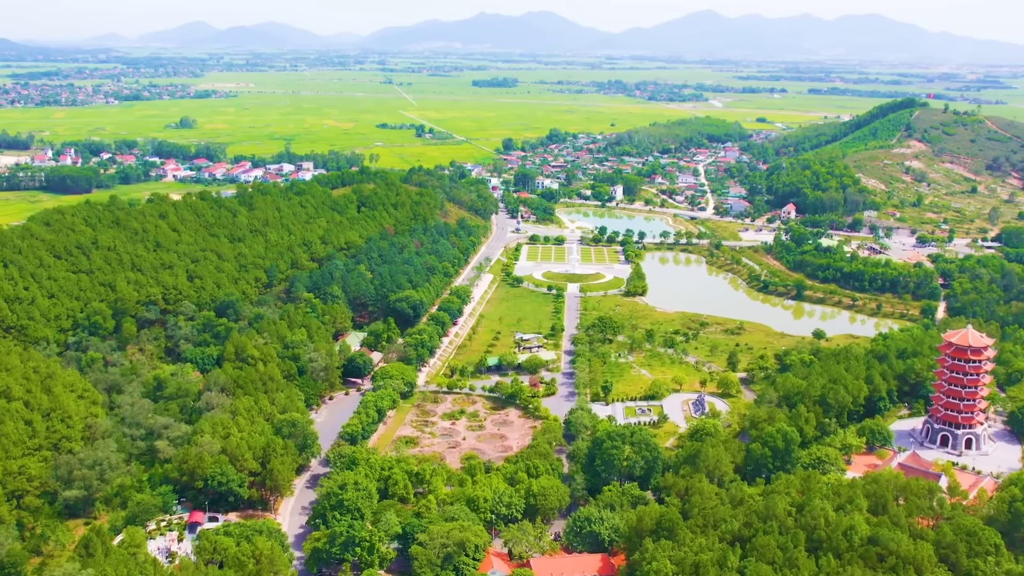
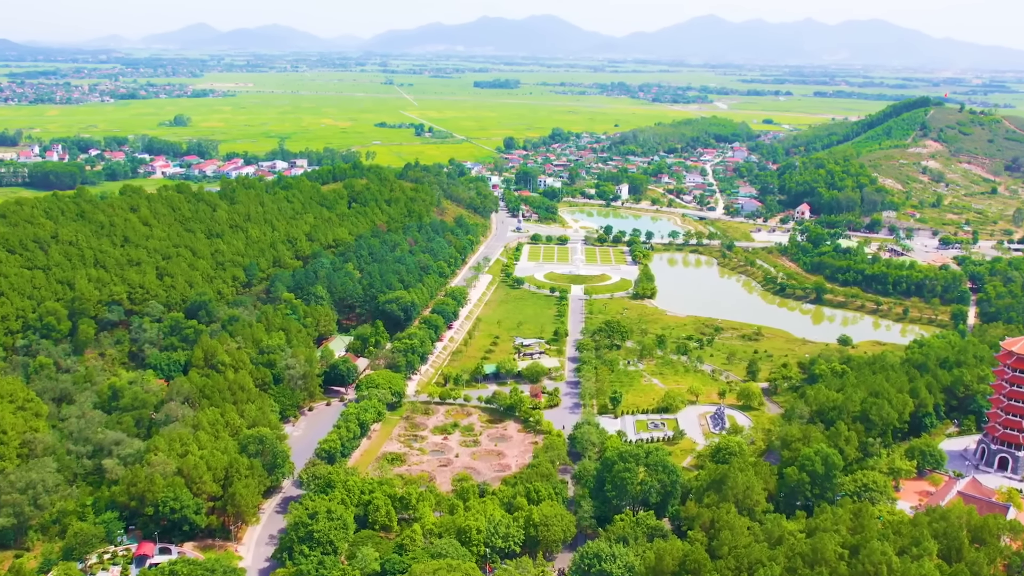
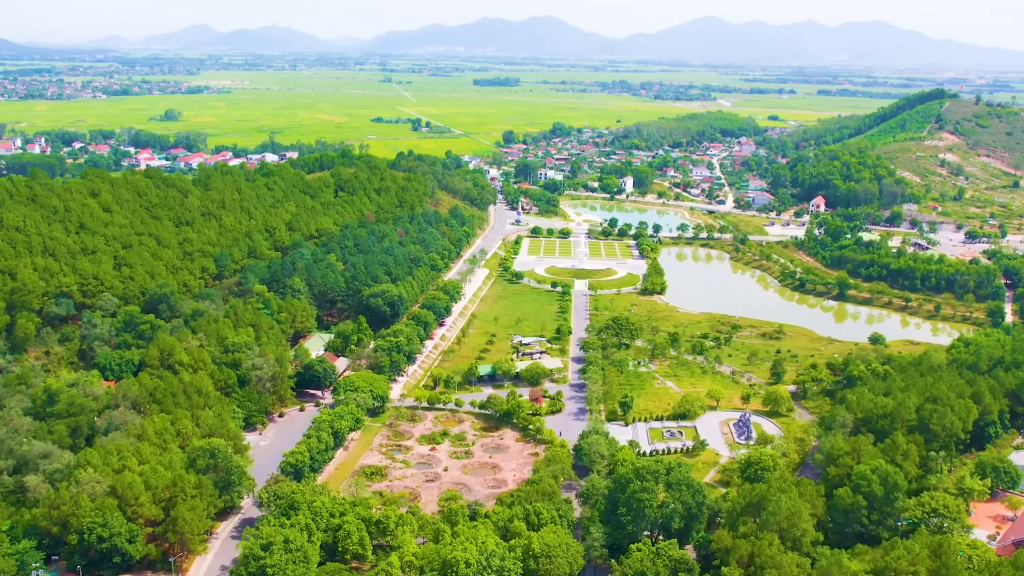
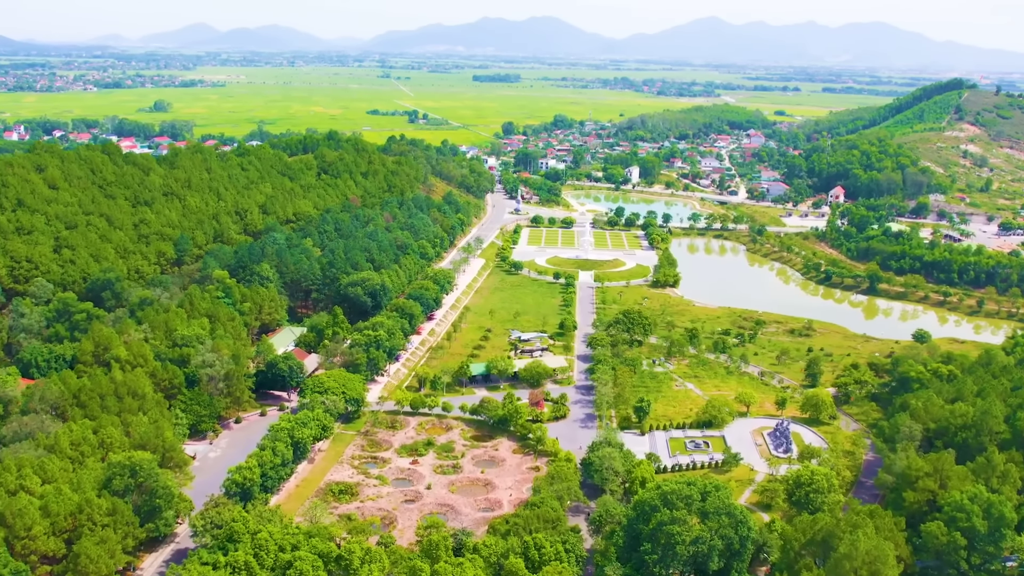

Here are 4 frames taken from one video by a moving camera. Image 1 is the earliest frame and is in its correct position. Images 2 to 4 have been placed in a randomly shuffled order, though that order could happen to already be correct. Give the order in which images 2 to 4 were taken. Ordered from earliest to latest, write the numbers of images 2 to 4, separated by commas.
2, 3, 4
